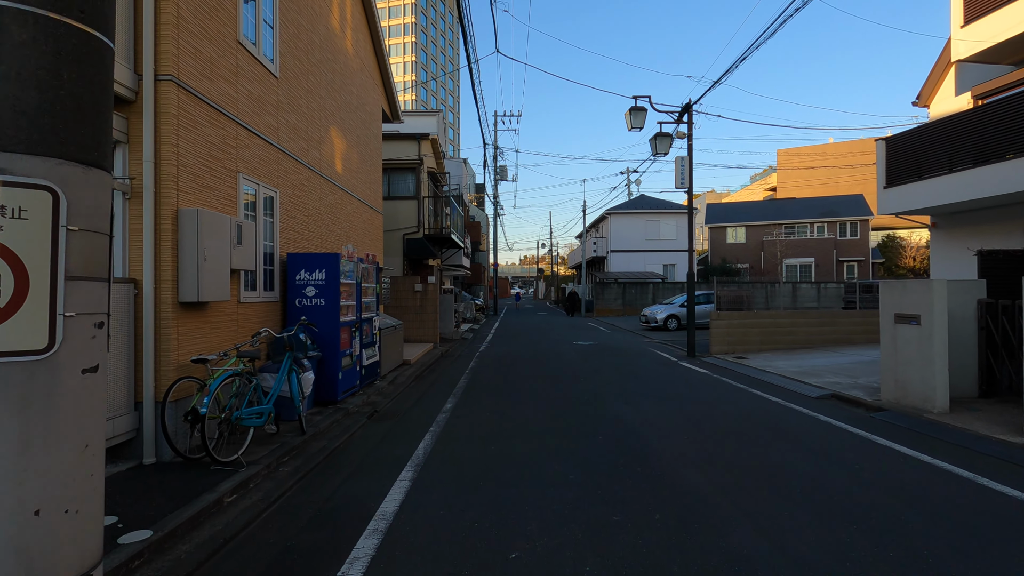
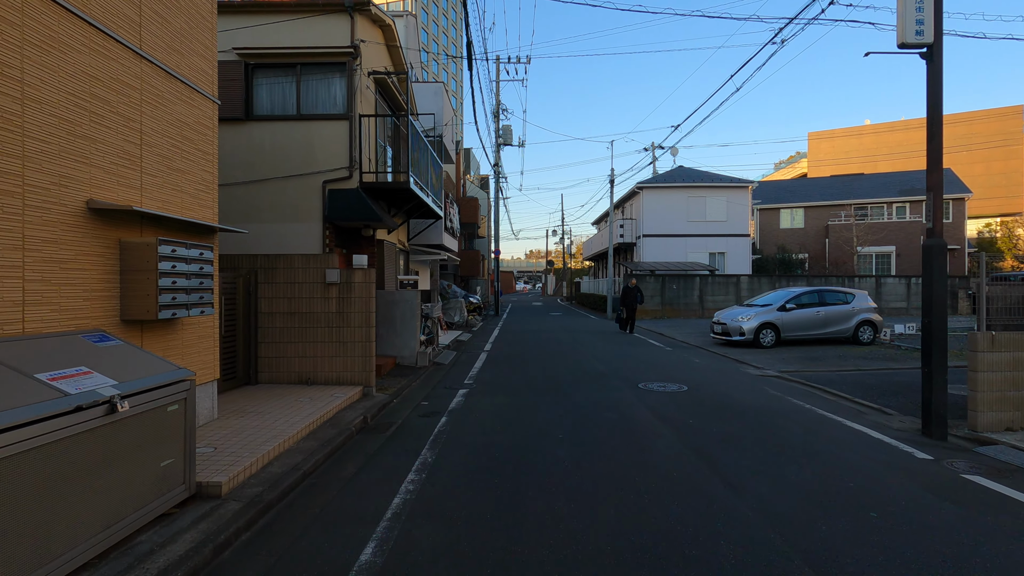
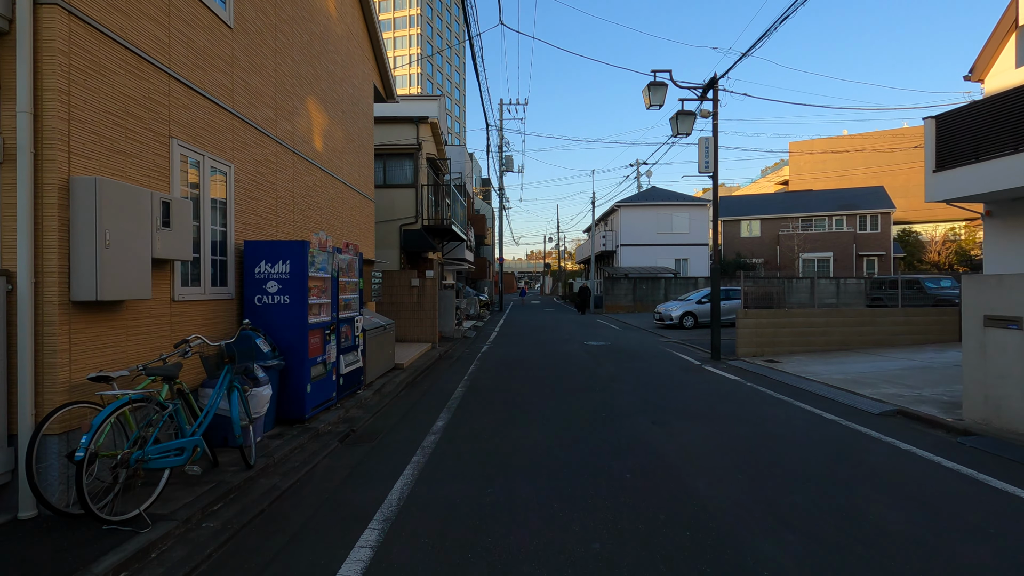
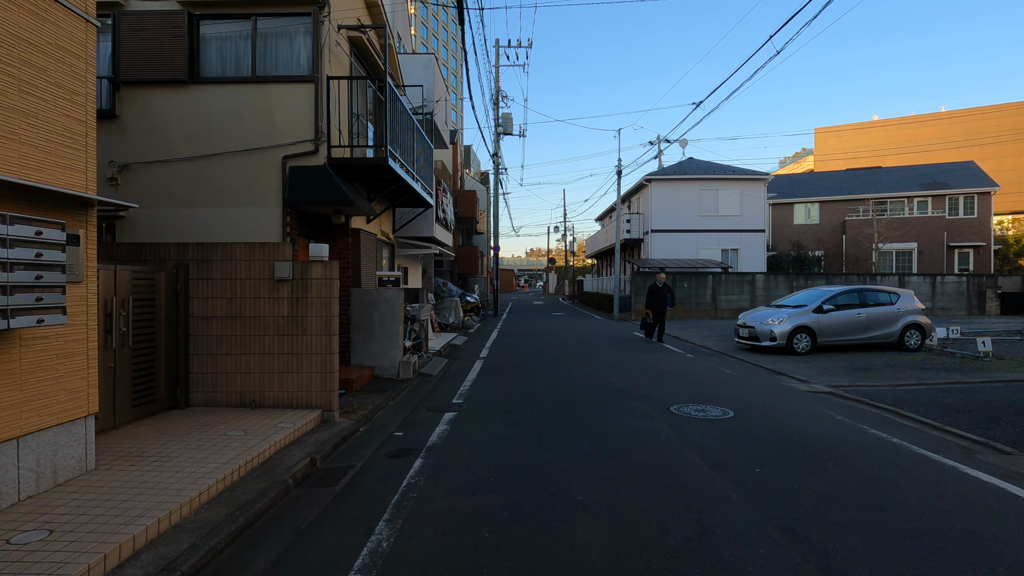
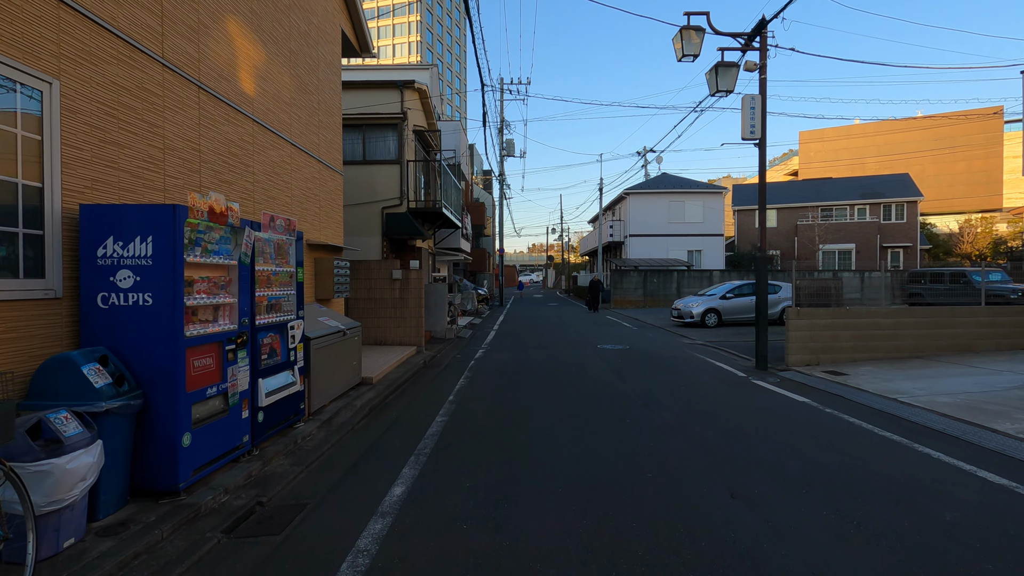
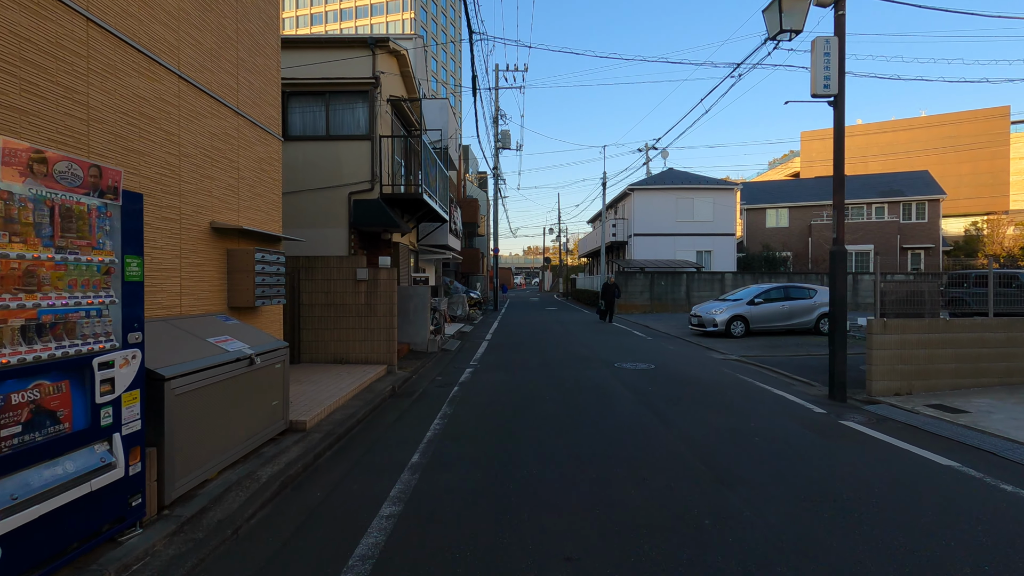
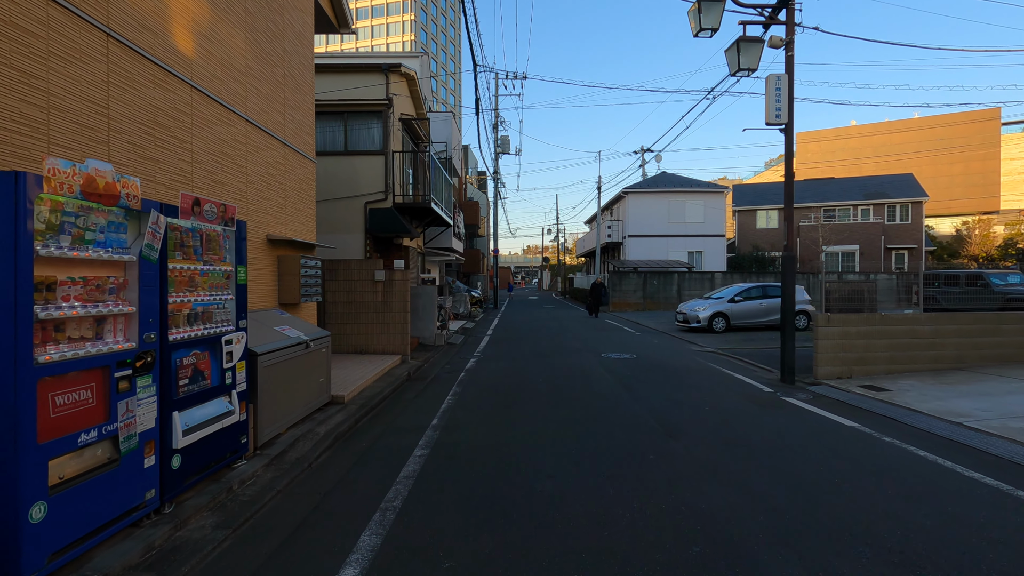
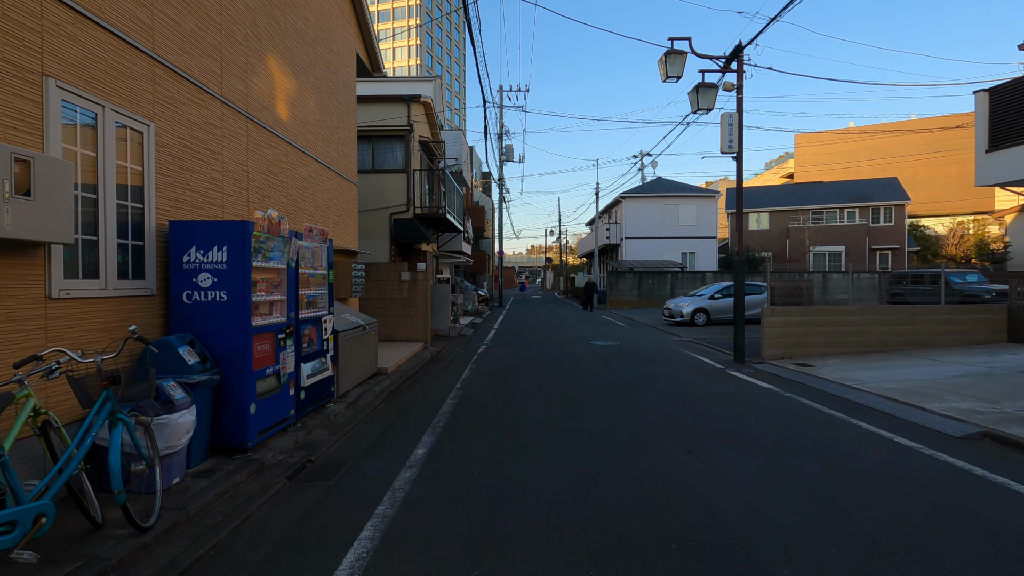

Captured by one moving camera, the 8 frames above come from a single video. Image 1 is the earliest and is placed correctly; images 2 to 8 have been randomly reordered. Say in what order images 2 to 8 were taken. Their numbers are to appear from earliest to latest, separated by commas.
3, 8, 5, 7, 6, 2, 4
